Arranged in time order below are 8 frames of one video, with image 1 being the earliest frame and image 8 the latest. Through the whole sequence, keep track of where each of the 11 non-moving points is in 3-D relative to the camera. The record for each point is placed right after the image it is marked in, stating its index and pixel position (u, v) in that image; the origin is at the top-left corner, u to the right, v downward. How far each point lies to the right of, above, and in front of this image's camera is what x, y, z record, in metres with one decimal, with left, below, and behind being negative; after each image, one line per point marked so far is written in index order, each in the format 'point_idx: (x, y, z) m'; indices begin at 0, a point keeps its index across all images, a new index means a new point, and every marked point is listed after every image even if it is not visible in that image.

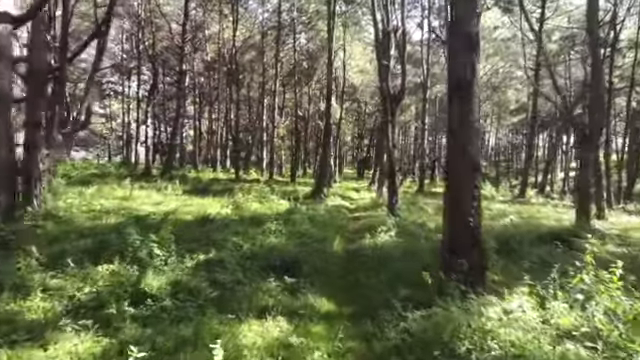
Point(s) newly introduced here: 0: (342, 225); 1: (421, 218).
0: (+0.5, -1.0, +16.9) m
1: (+2.5, -0.9, +19.2) m
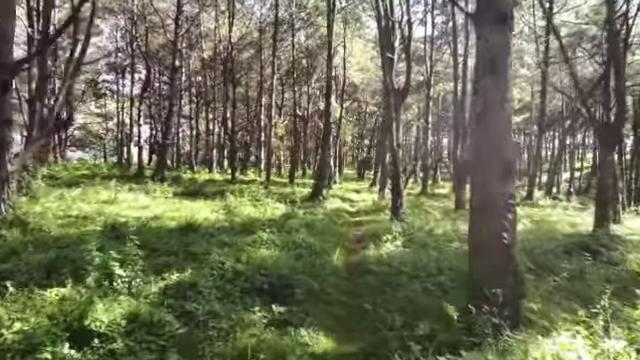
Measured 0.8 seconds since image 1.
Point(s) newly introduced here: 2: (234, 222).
0: (+0.5, -1.1, +15.3) m
1: (+2.5, -1.0, +17.7) m
2: (-1.7, -0.8, +15.3) m
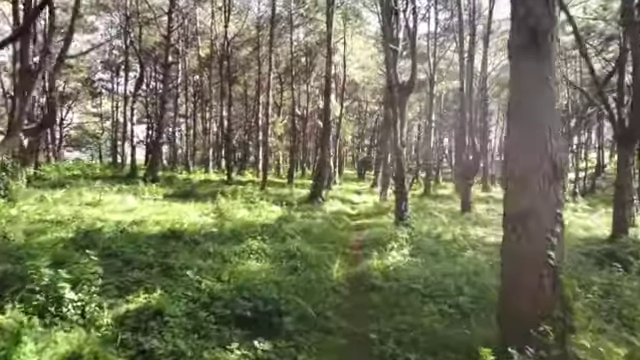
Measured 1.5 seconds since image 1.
0: (+0.5, -1.1, +14.0) m
1: (+2.4, -1.0, +16.3) m
2: (-1.7, -0.9, +13.9) m
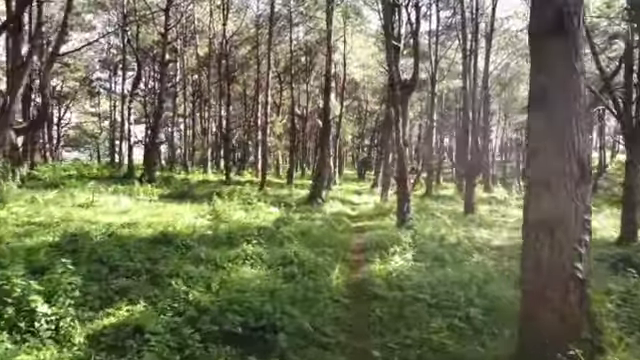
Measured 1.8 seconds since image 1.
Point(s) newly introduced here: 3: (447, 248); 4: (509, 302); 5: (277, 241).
0: (+0.5, -1.1, +13.4) m
1: (+2.4, -1.0, +15.8) m
2: (-1.7, -0.9, +13.4) m
3: (+2.1, -1.1, +12.4) m
4: (+2.1, -1.4, +8.5) m
5: (-0.7, -0.9, +11.7) m
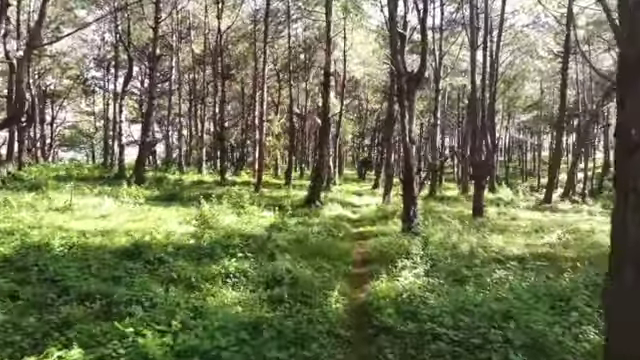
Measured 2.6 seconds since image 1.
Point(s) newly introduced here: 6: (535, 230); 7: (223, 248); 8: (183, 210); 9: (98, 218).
0: (+0.4, -1.1, +11.9) m
1: (+2.4, -1.1, +14.2) m
2: (-1.8, -0.9, +11.9) m
3: (+2.0, -1.1, +10.8) m
4: (+2.0, -1.4, +7.0) m
5: (-0.7, -1.0, +10.2) m
6: (+5.4, -1.3, +19.3) m
7: (-1.3, -0.9, +10.3) m
8: (-3.0, -0.7, +17.0) m
9: (-4.6, -0.8, +15.8) m
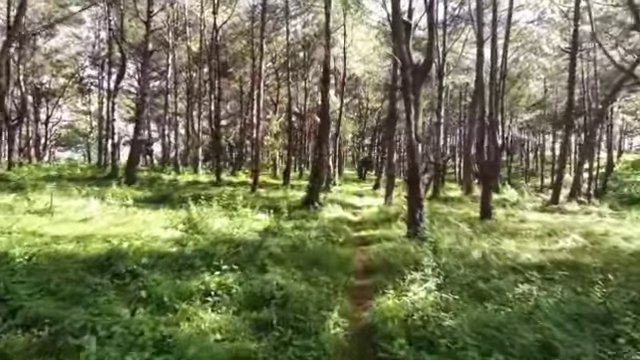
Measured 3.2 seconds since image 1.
0: (+0.4, -1.1, +10.7) m
1: (+2.3, -1.1, +13.1) m
2: (-1.8, -0.9, +10.7) m
3: (+2.0, -1.1, +9.7) m
4: (+2.0, -1.4, +5.8) m
5: (-0.7, -1.0, +9.0) m
6: (+5.3, -1.3, +18.1) m
7: (-1.4, -0.9, +9.2) m
8: (-3.1, -0.7, +15.8) m
9: (-4.6, -0.8, +14.6) m
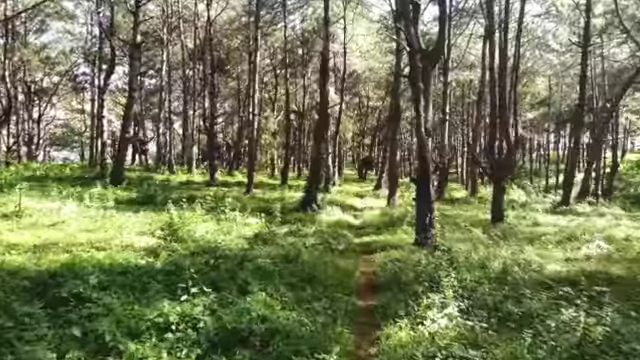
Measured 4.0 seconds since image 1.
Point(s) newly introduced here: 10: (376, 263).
0: (+0.3, -1.1, +9.1) m
1: (+2.3, -1.1, +11.5) m
2: (-1.8, -0.9, +9.1) m
3: (+1.9, -1.1, +8.1) m
4: (+2.0, -1.4, +4.2) m
5: (-0.8, -1.0, +7.4) m
6: (+5.3, -1.3, +16.6) m
7: (-1.4, -0.9, +7.6) m
8: (-3.1, -0.7, +14.2) m
9: (-4.7, -0.8, +13.0) m
10: (+0.8, -1.1, +10.5) m
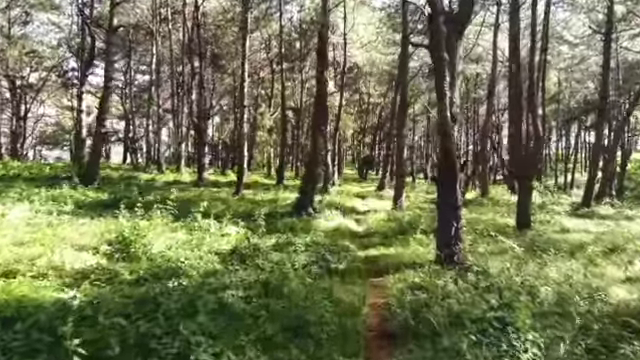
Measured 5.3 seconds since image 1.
0: (+0.3, -1.1, +6.4) m
1: (+2.2, -1.0, +8.8) m
2: (-1.9, -0.9, +6.4) m
3: (+1.9, -1.1, +5.3) m
4: (+1.9, -1.4, +1.5) m
5: (-0.8, -1.0, +4.7) m
6: (+5.2, -1.3, +13.8) m
7: (-1.5, -0.9, +4.9) m
8: (-3.2, -0.7, +11.5) m
9: (-4.7, -0.8, +10.3) m
10: (+0.7, -1.1, +7.8) m
